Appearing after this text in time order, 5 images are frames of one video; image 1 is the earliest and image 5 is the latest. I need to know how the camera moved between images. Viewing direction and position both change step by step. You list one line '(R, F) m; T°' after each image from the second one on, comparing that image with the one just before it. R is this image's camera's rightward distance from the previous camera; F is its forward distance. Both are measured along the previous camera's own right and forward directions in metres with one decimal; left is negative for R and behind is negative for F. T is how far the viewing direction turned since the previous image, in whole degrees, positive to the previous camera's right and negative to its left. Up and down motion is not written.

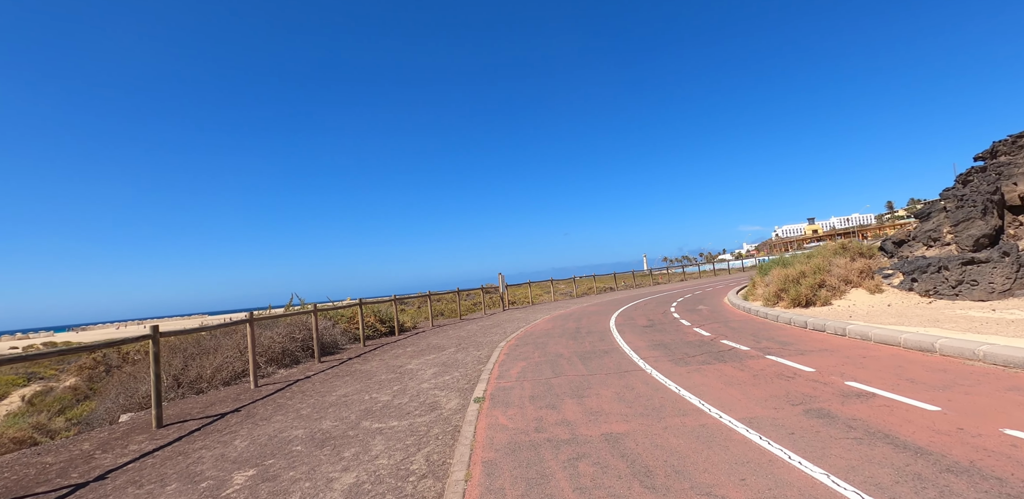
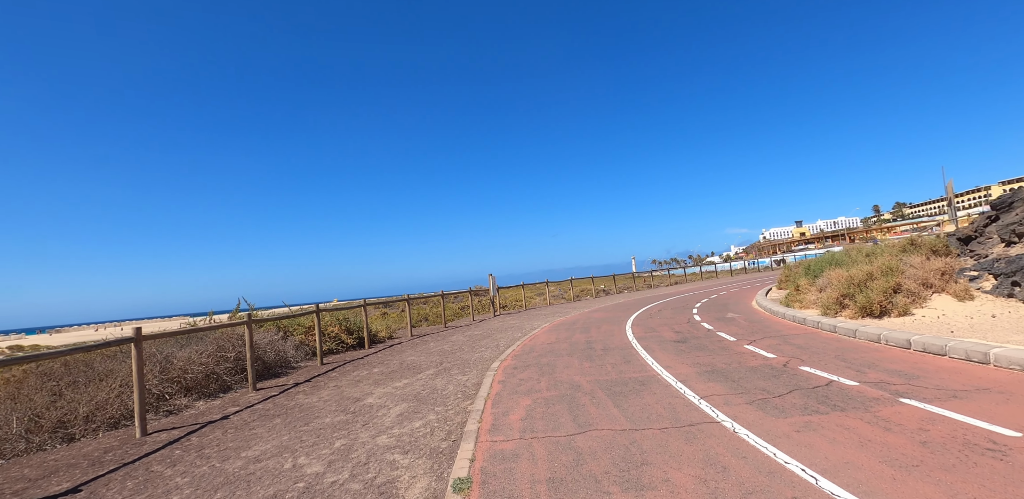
(-0.2, +2.9) m; +1°
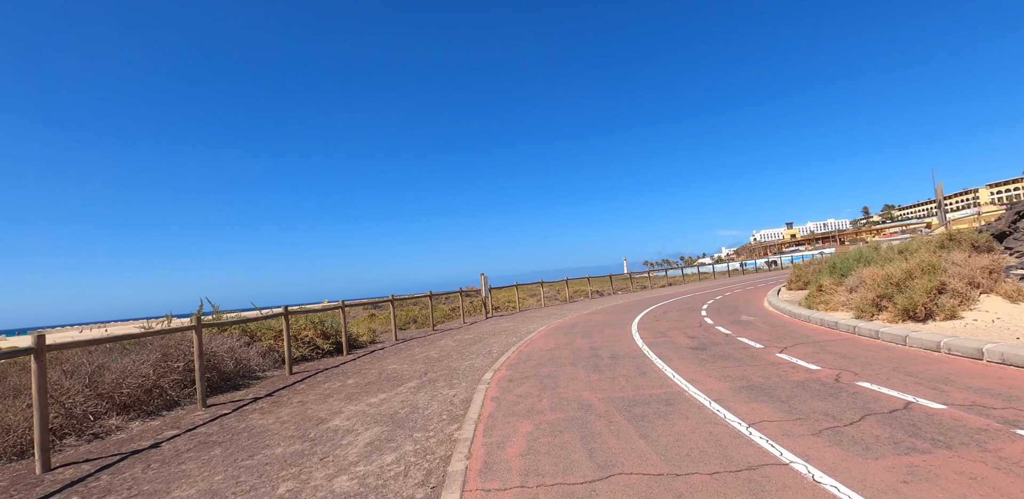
(-0.1, +1.3) m; +1°
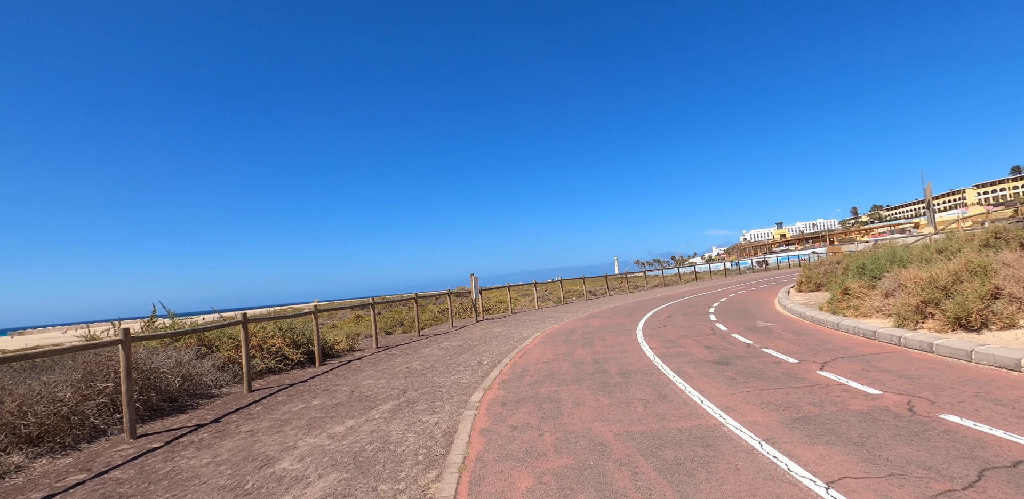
(0.0, +1.3) m; +1°
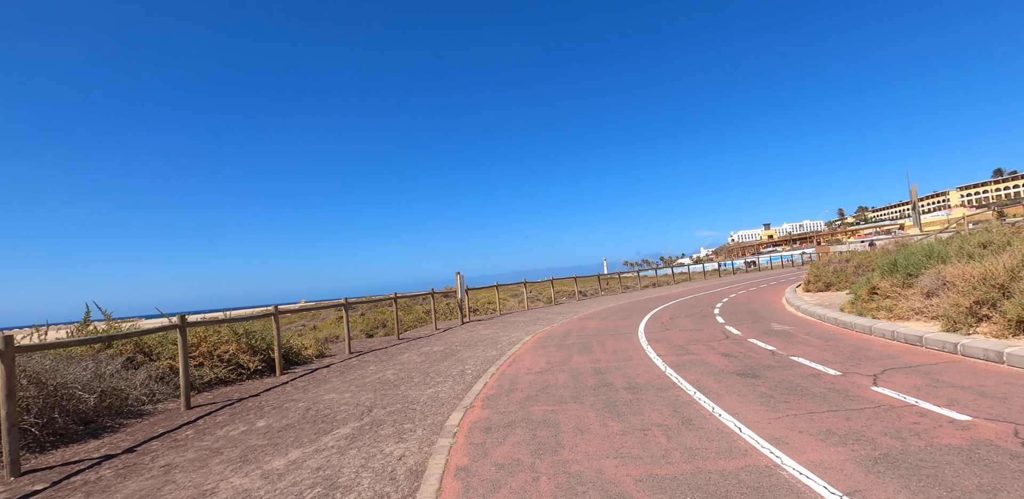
(0.0, +1.3) m; +1°
